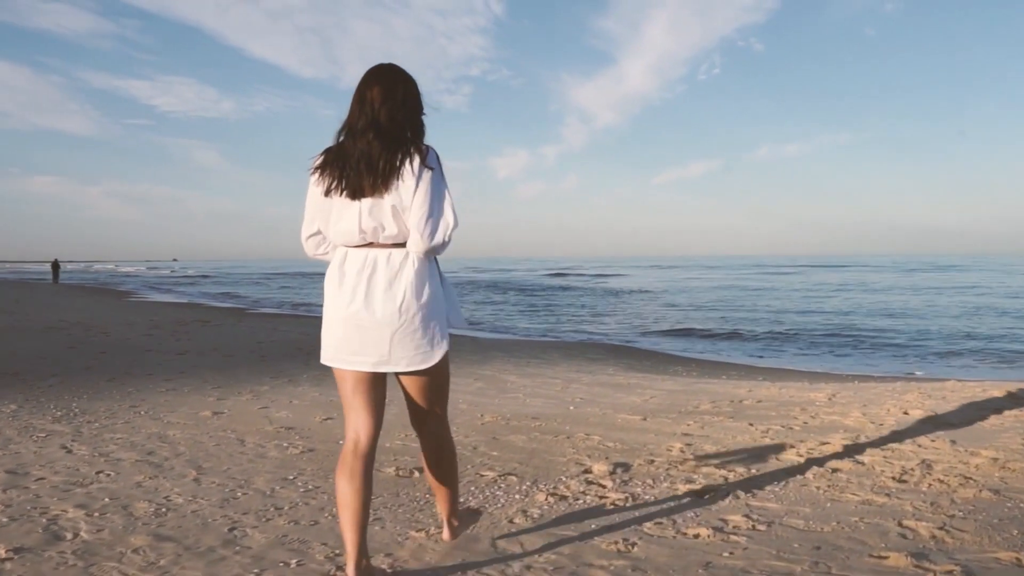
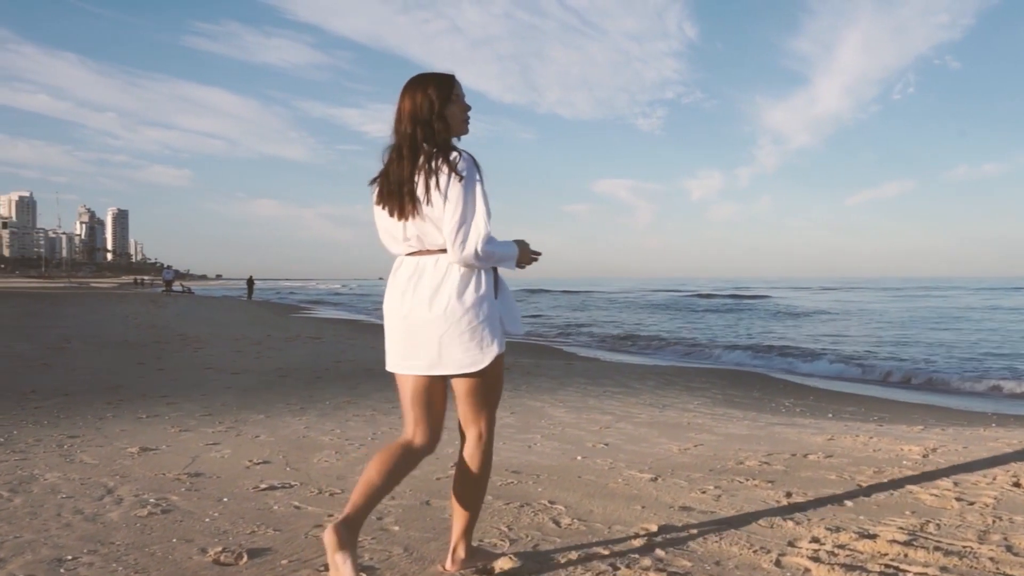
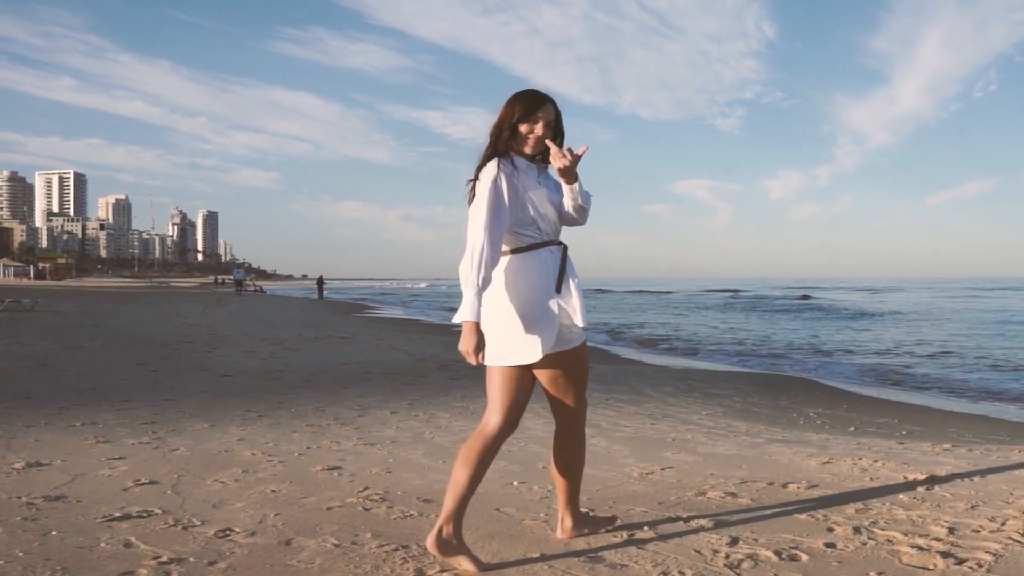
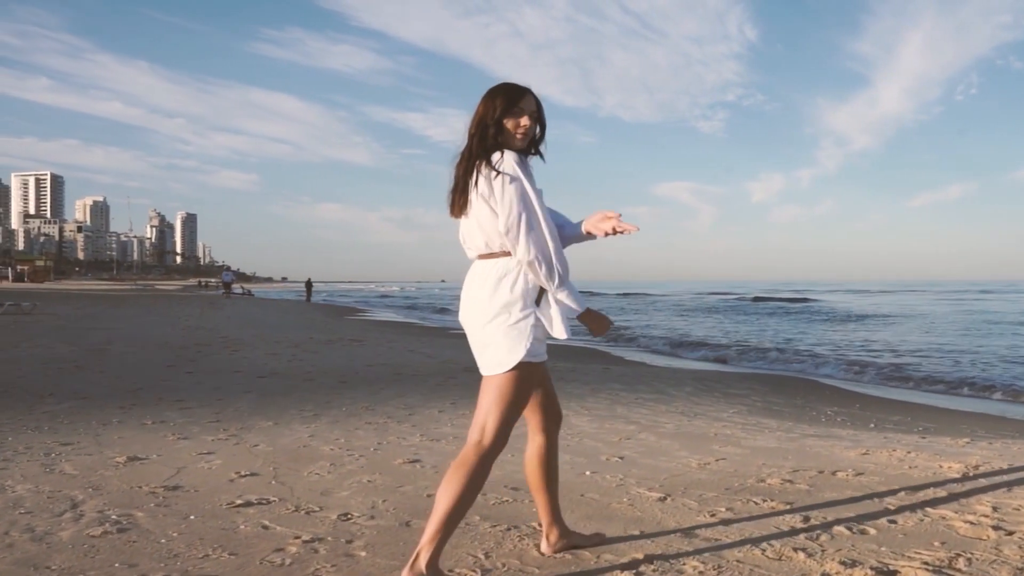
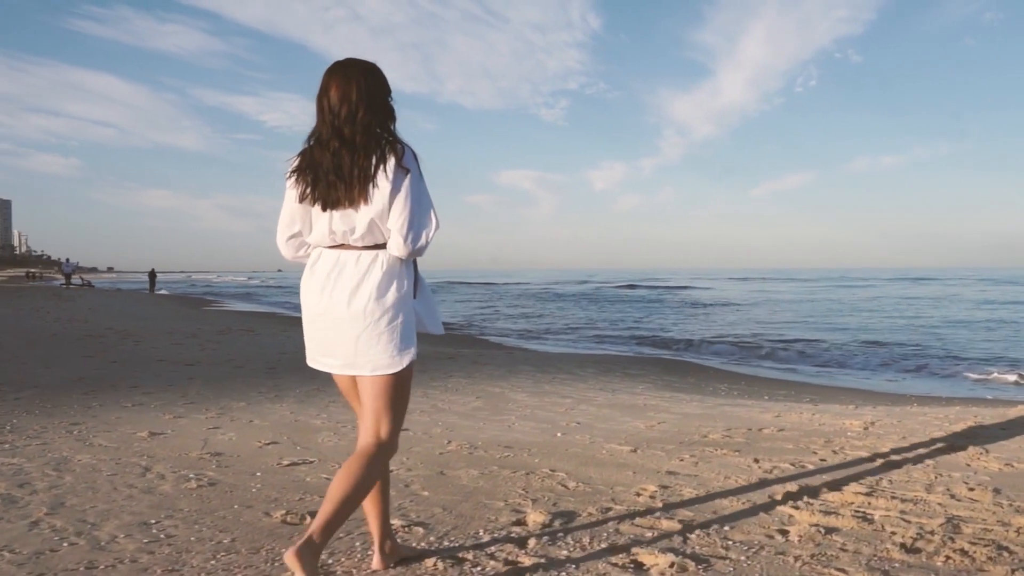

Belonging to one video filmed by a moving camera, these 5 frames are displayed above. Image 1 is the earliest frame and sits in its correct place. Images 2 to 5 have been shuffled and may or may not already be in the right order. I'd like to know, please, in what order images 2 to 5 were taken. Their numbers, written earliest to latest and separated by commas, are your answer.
5, 2, 4, 3
